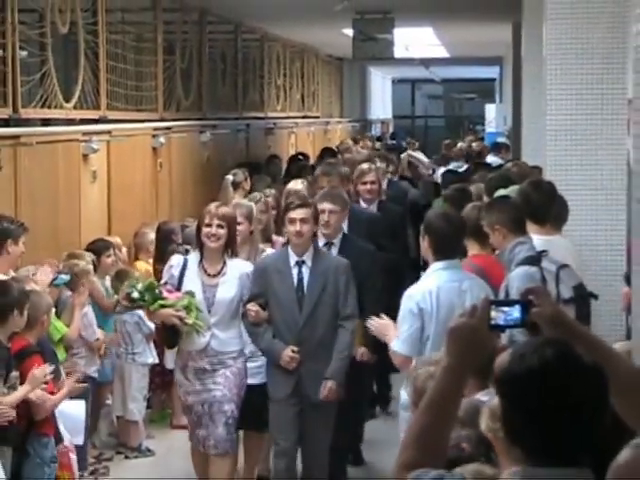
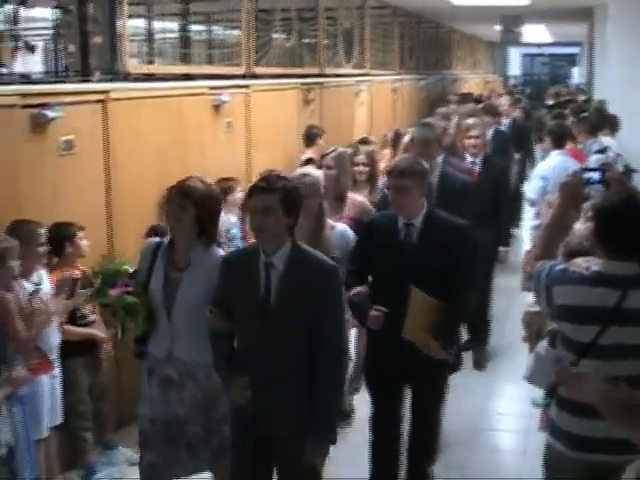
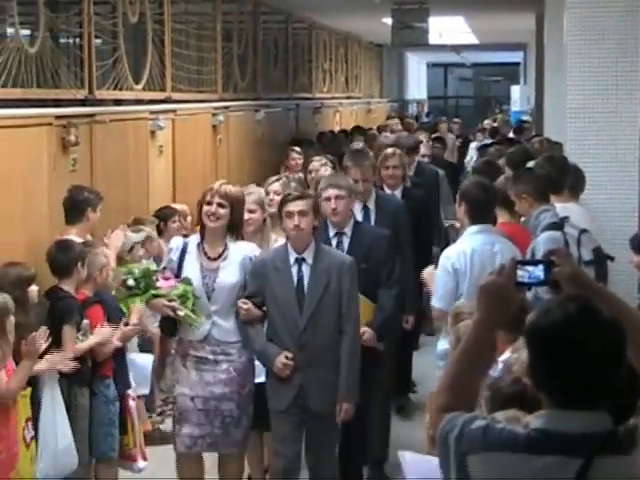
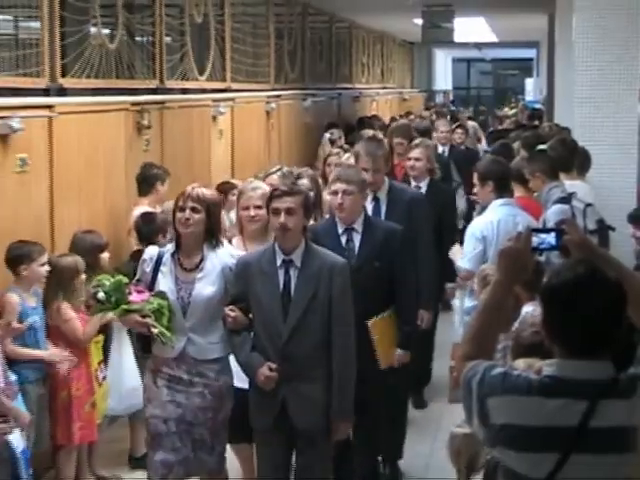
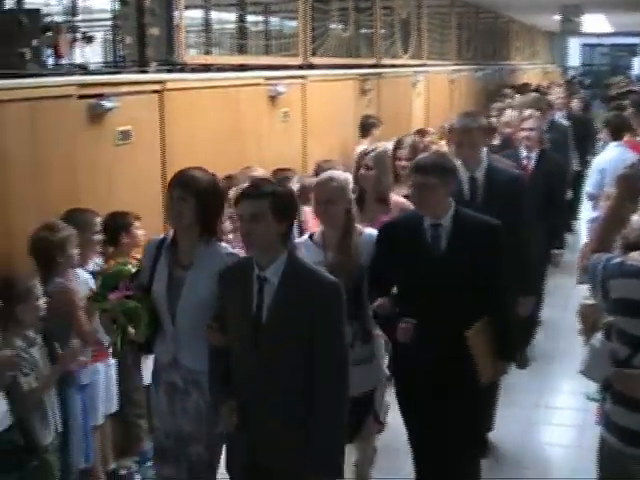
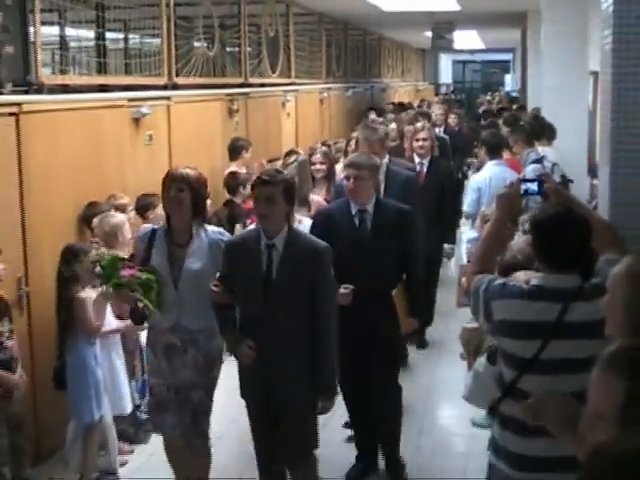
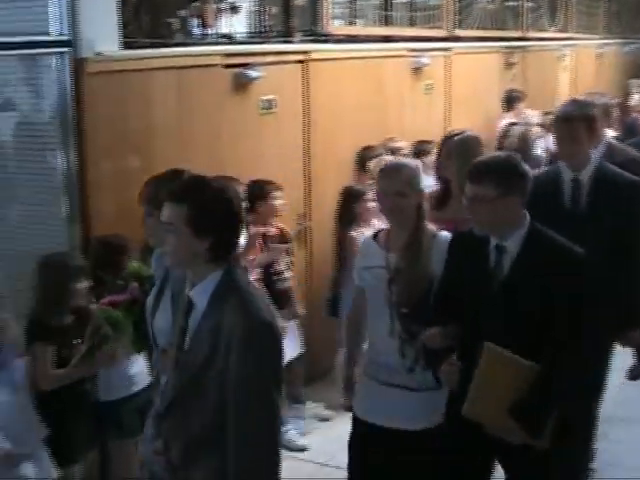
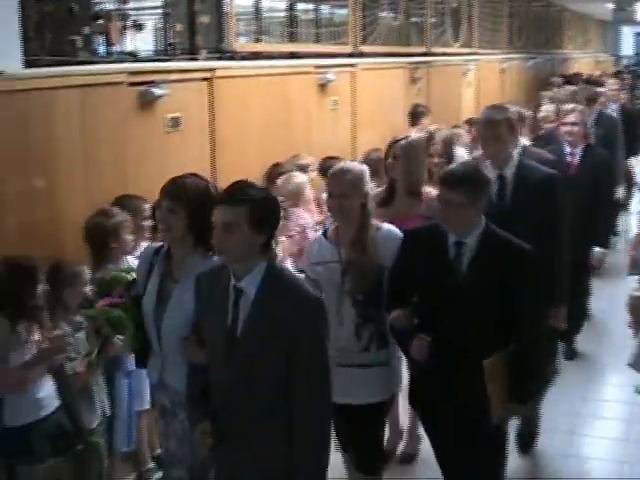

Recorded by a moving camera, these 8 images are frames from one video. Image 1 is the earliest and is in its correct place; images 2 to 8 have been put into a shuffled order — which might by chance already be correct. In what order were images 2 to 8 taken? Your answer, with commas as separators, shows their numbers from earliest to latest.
3, 4, 6, 2, 5, 8, 7
